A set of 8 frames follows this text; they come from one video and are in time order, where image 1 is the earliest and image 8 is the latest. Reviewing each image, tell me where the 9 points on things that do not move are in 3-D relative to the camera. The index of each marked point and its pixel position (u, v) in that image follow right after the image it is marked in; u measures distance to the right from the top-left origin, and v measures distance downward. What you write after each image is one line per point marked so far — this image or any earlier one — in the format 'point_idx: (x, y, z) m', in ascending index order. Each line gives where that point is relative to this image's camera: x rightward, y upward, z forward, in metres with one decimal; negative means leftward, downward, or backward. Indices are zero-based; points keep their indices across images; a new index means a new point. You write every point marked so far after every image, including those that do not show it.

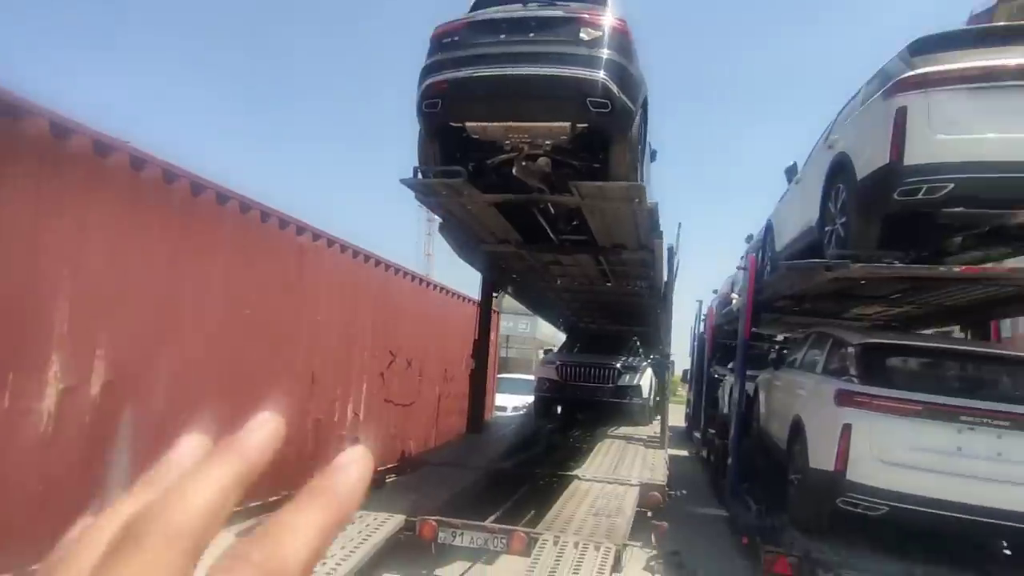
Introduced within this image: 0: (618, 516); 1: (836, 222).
0: (+0.8, -1.7, +4.5) m
1: (+2.6, +0.5, +4.7) m
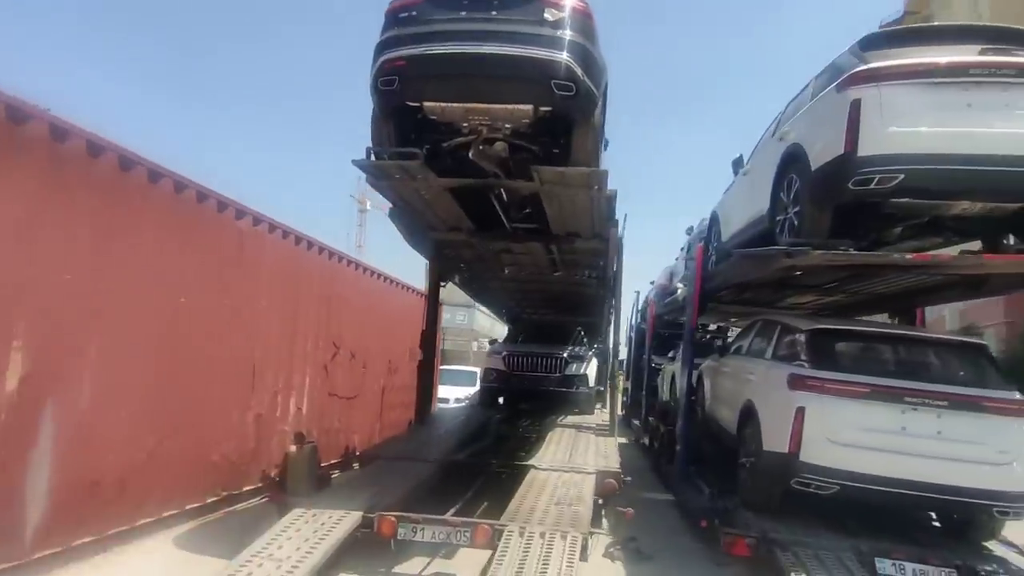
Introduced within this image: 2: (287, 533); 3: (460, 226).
0: (+0.5, -1.6, +4.5) m
1: (+2.2, +0.6, +4.9) m
2: (-1.4, -1.5, +3.8) m
3: (-0.6, +0.7, +6.5) m
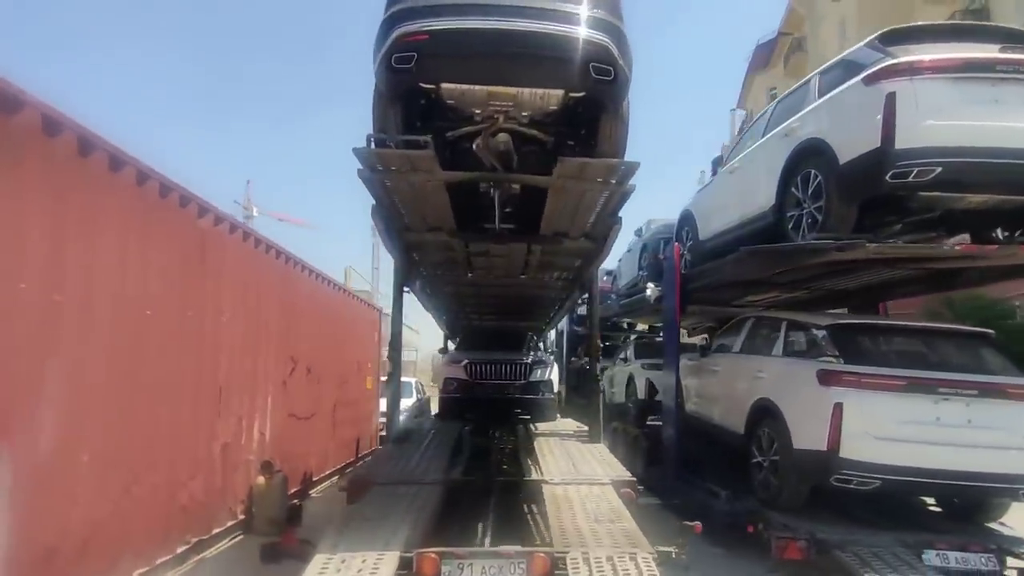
0: (+0.8, -1.6, +4.2) m
1: (+2.3, +0.7, +4.8) m
2: (-1.0, -1.5, +3.2) m
3: (-0.7, +0.6, +6.0) m
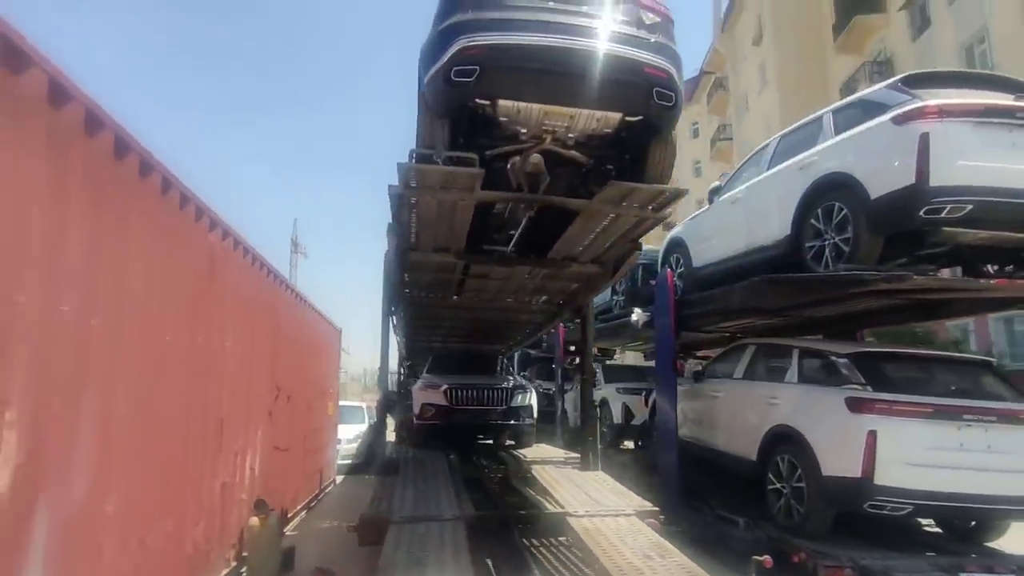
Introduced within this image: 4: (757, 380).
0: (+1.1, -1.8, +4.1) m
1: (+2.6, +0.4, +5.0) m
2: (-0.5, -1.6, +2.8) m
3: (-0.6, +0.4, +5.8) m
4: (+2.4, -0.9, +5.9) m
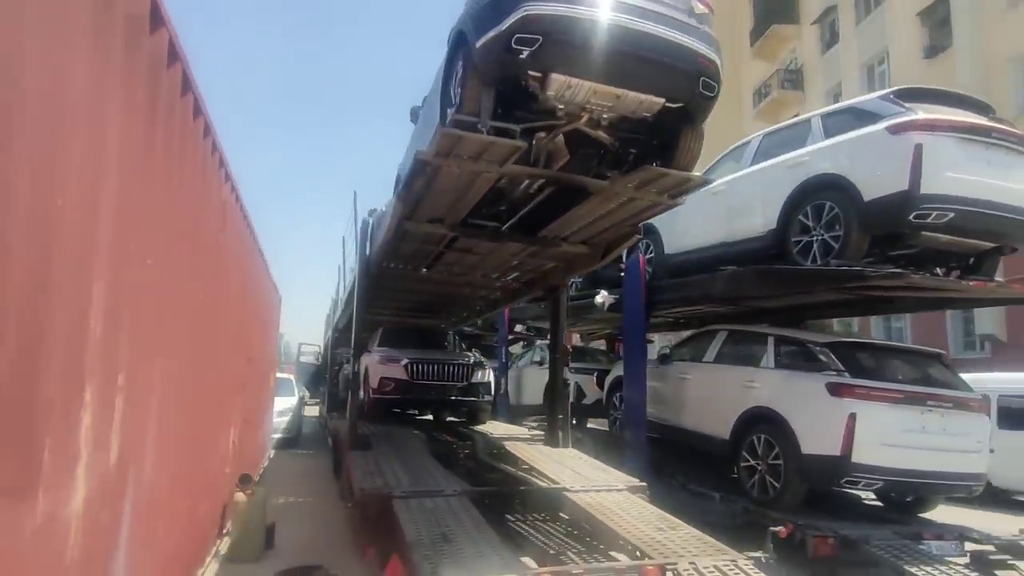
0: (+1.2, -1.7, +4.3) m
1: (+2.7, +0.5, +5.4) m
2: (-0.2, -1.5, +2.8) m
3: (-0.6, +0.6, +5.7) m
4: (+2.2, -0.8, +6.3) m
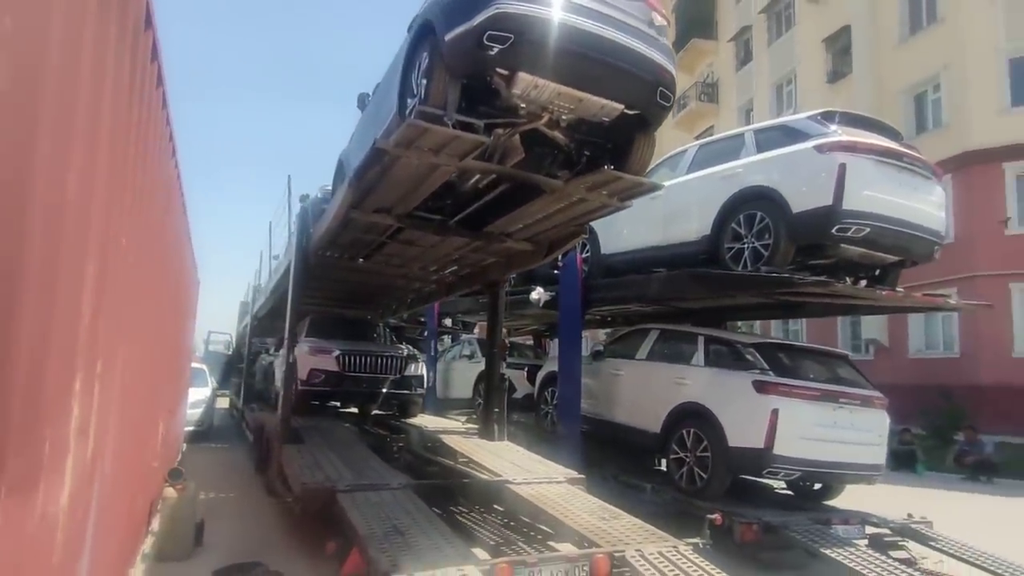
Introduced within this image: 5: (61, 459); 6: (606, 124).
0: (+0.8, -1.7, +4.5) m
1: (+2.2, +0.4, +5.7) m
2: (-0.4, -1.5, +2.8) m
3: (-1.1, +0.7, +5.6) m
4: (+1.6, -0.8, +6.6) m
5: (-1.2, -0.5, +1.6) m
6: (+0.7, +1.2, +4.5) m
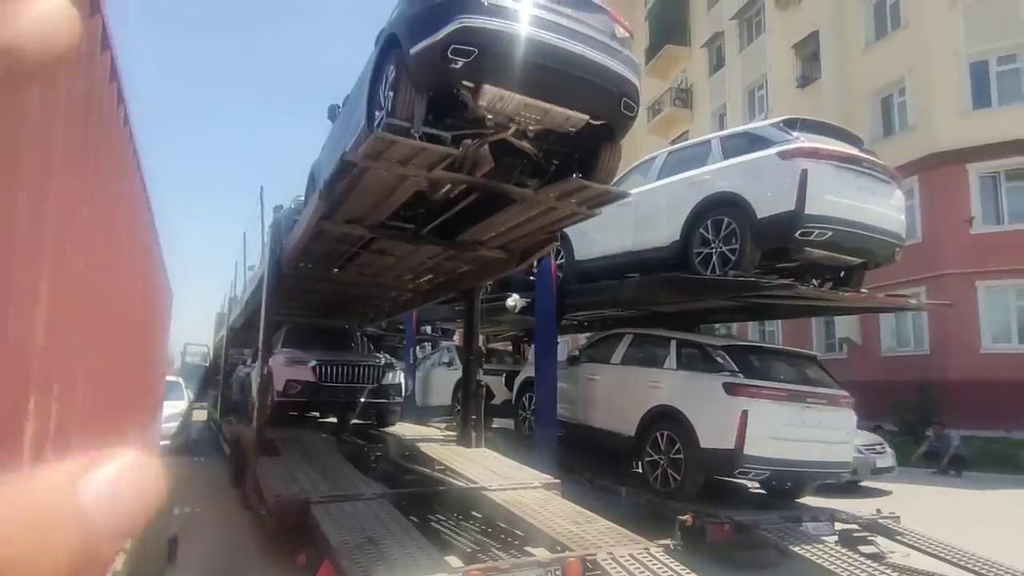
0: (+0.6, -1.7, +4.5) m
1: (+1.9, +0.4, +5.8) m
2: (-0.5, -1.5, +2.8) m
3: (-1.3, +0.6, +5.6) m
4: (+1.3, -0.8, +6.7) m
5: (-1.3, -0.5, +1.6) m
6: (+0.5, +1.2, +4.6) m
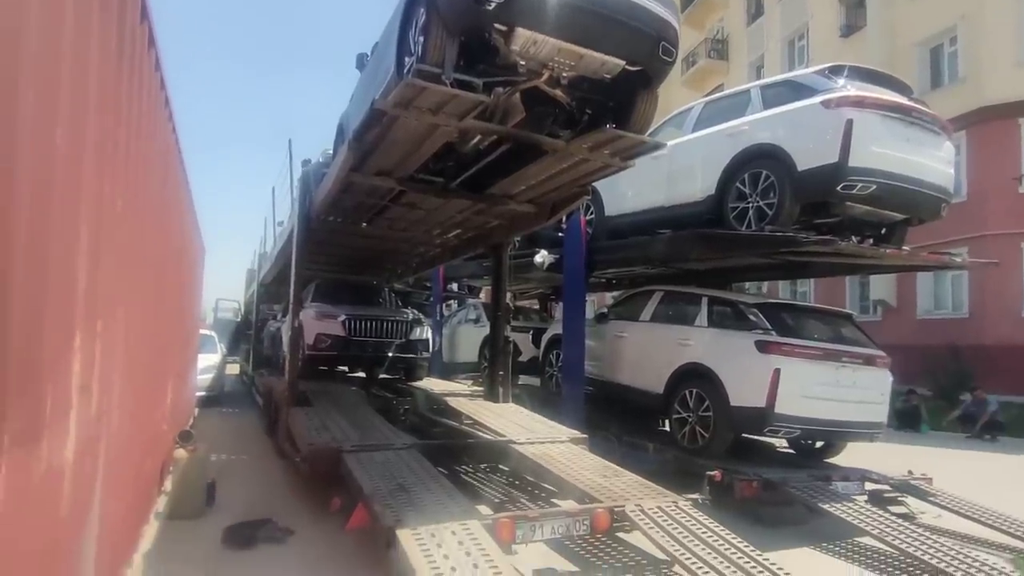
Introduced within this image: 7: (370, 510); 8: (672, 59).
0: (+0.8, -1.4, +4.5) m
1: (+2.2, +0.8, +5.7) m
2: (-0.4, -1.3, +2.9) m
3: (-1.1, +1.1, +5.5) m
4: (+1.6, -0.4, +6.6) m
5: (-1.2, -0.3, +1.6) m
6: (+0.7, +1.5, +4.4) m
7: (-0.8, -1.3, +3.6) m
8: (+1.1, +1.6, +4.3) m
